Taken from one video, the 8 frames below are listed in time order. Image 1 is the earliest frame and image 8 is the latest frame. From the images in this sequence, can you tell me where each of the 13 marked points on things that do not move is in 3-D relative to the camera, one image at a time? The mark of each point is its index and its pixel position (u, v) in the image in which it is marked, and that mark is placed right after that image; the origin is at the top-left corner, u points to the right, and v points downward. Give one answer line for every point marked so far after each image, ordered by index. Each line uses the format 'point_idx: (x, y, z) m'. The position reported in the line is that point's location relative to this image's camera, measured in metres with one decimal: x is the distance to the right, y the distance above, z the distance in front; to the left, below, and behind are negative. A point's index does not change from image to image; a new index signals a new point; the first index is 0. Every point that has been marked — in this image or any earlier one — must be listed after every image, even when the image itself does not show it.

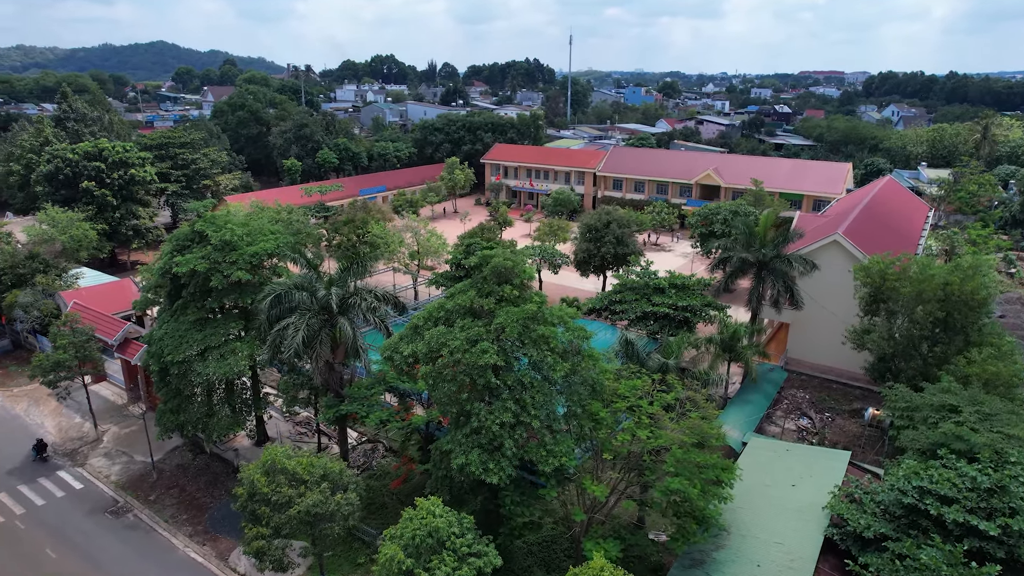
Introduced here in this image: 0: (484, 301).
0: (-0.6, -0.3, +12.2) m
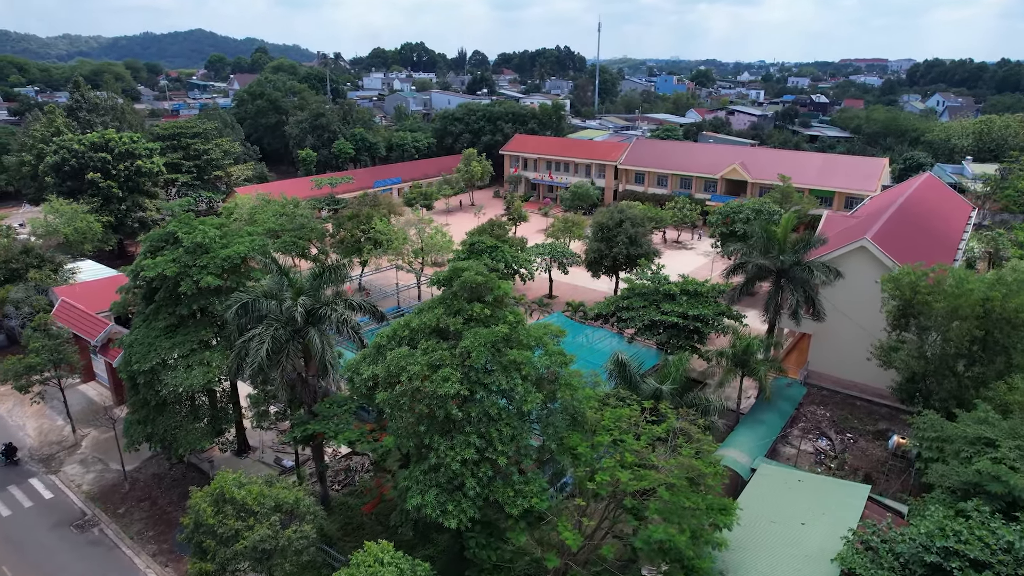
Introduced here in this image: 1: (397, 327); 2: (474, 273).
0: (-1.1, -0.6, +11.0) m
1: (-2.1, -0.7, +11.6) m
2: (-0.7, +0.3, +11.5) m
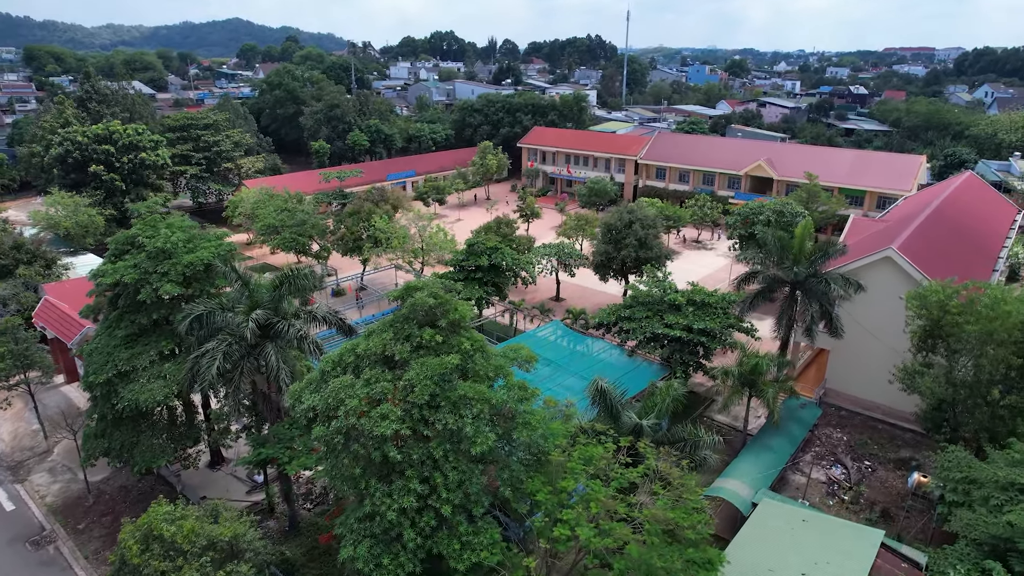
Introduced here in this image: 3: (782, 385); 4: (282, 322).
0: (-1.8, -0.9, +9.8) m
1: (-2.7, -1.1, +10.4) m
2: (-1.4, -0.1, +10.3) m
3: (+7.3, -2.6, +17.4) m
4: (-4.7, -0.7, +13.0) m
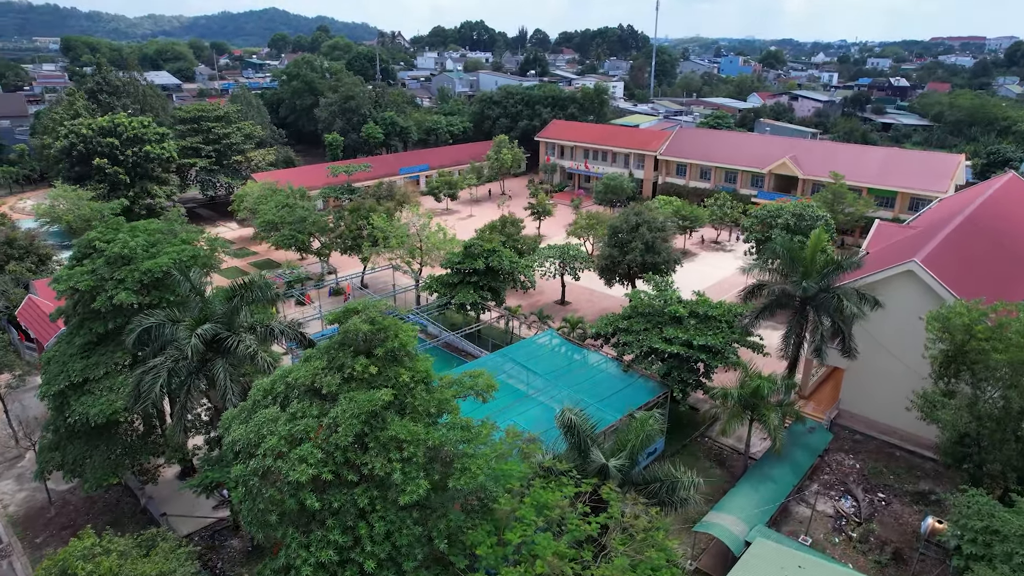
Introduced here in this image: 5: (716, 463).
0: (-2.5, -1.2, +8.8) m
1: (-3.5, -1.4, +9.5) m
2: (-2.1, -0.4, +9.2) m
3: (+6.9, -3.0, +16.0) m
4: (-5.3, -0.9, +12.2) m
5: (+5.7, -4.9, +17.8) m
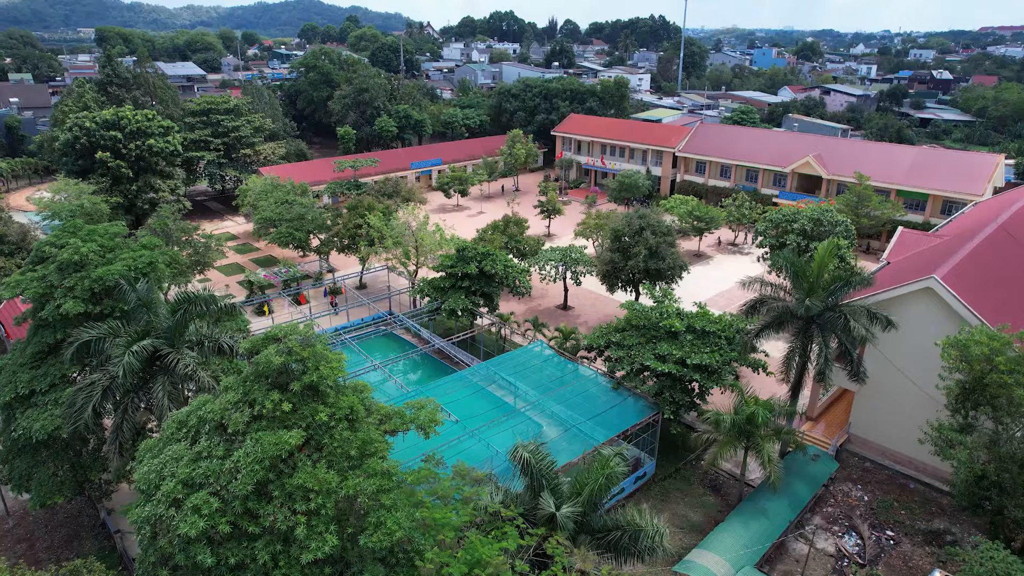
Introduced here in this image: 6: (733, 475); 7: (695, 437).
0: (-3.4, -1.6, +7.9) m
1: (-4.3, -1.7, +8.6) m
2: (-3.0, -0.8, +8.3) m
3: (+6.3, -3.4, +14.7) m
4: (-6.0, -1.2, +11.4) m
5: (+5.1, -5.3, +16.6) m
6: (+5.9, -5.0, +17.1) m
7: (+4.4, -3.6, +15.3) m
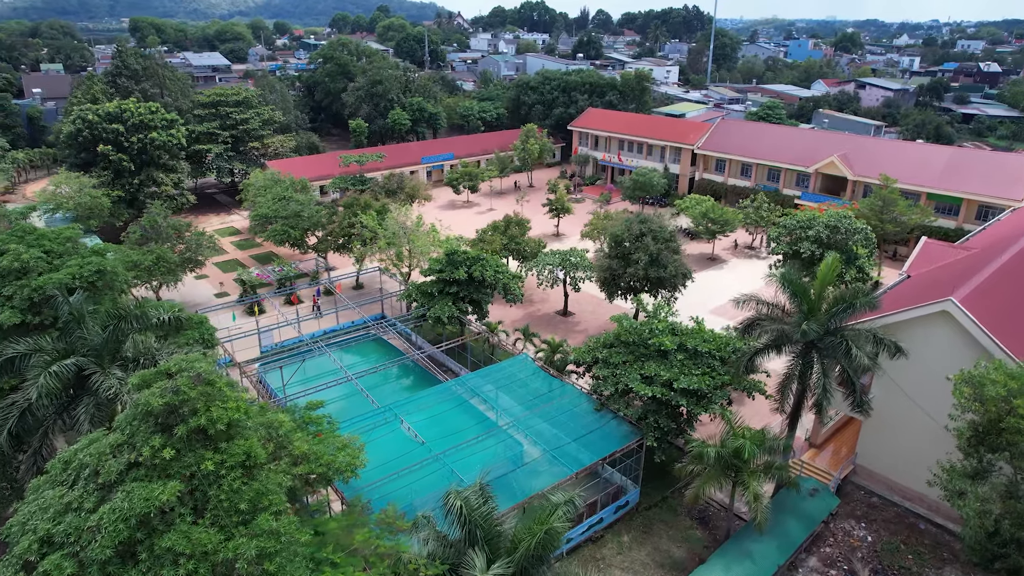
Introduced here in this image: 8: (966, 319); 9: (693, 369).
0: (-4.4, -1.9, +7.0) m
1: (-5.3, -2.0, +7.8) m
2: (-3.9, -1.1, +7.4) m
3: (+5.5, -3.9, +13.4) m
4: (-6.9, -1.4, +10.6) m
5: (+4.5, -5.7, +15.4) m
6: (+5.2, -5.4, +15.8) m
7: (+3.7, -4.0, +14.1) m
8: (+9.5, -0.7, +13.4) m
9: (+4.4, -1.9, +15.4) m
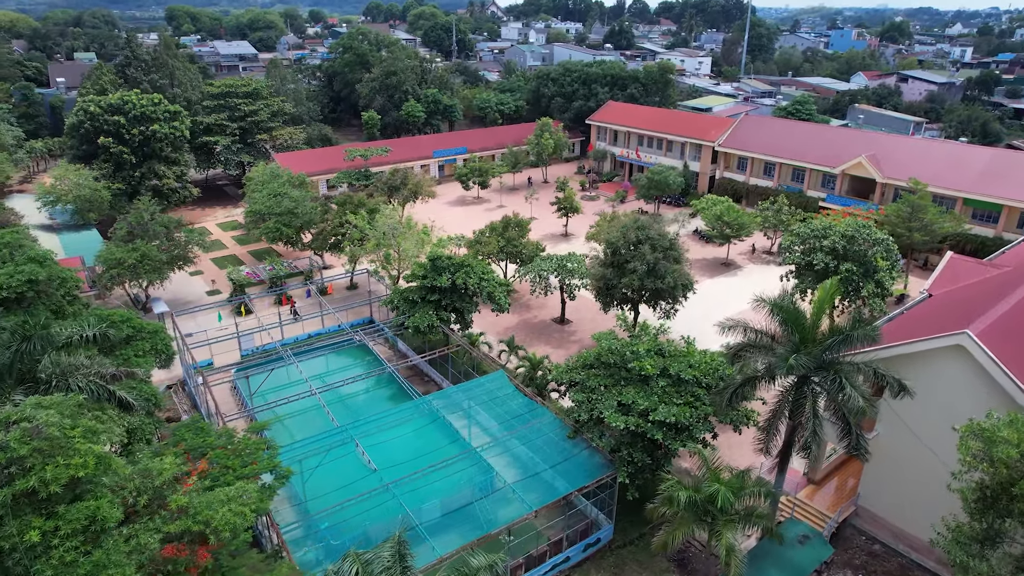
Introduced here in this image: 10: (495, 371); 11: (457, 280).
0: (-5.6, -2.3, +6.1) m
1: (-6.5, -2.3, +6.9) m
2: (-5.1, -1.5, +6.4) m
3: (+4.6, -4.4, +12.0) m
4: (-7.9, -1.7, +9.8) m
5: (+3.6, -6.1, +14.1) m
6: (+4.4, -5.9, +14.4) m
7: (+2.8, -4.4, +12.8) m
8: (+8.6, -1.3, +11.8) m
9: (+3.6, -2.4, +14.0) m
10: (-0.5, -2.5, +19.6) m
11: (-1.7, +0.2, +19.7) m
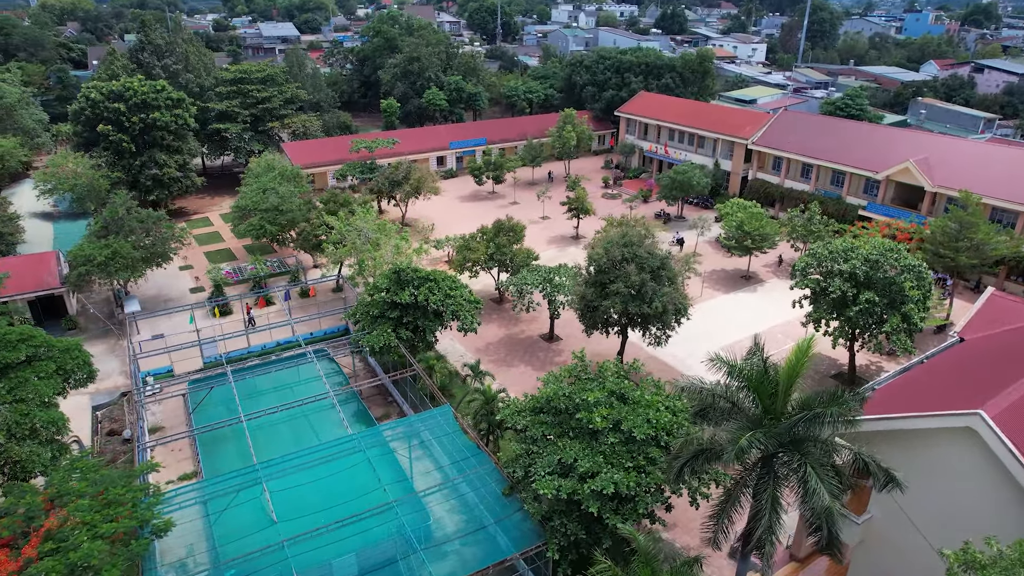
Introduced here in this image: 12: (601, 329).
0: (-7.7, -2.9, +4.8) m
1: (-8.5, -2.9, +5.7) m
2: (-7.2, -2.2, +5.1) m
3: (+2.9, -5.3, +9.8) m
4: (-9.7, -2.1, +8.7) m
5: (+2.0, -6.9, +12.1) m
6: (+2.8, -6.7, +12.4) m
7: (+1.1, -5.2, +10.8) m
8: (+6.9, -2.3, +9.2) m
9: (+2.1, -3.2, +11.9) m
10: (-1.5, -3.0, +17.8) m
11: (-2.6, -0.2, +18.0) m
12: (+2.8, -1.2, +19.3) m
